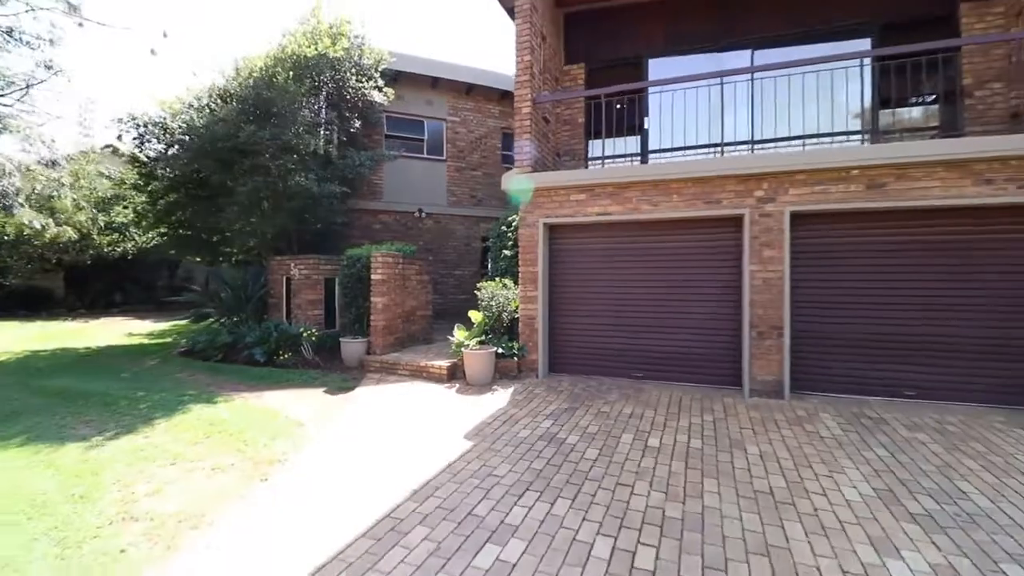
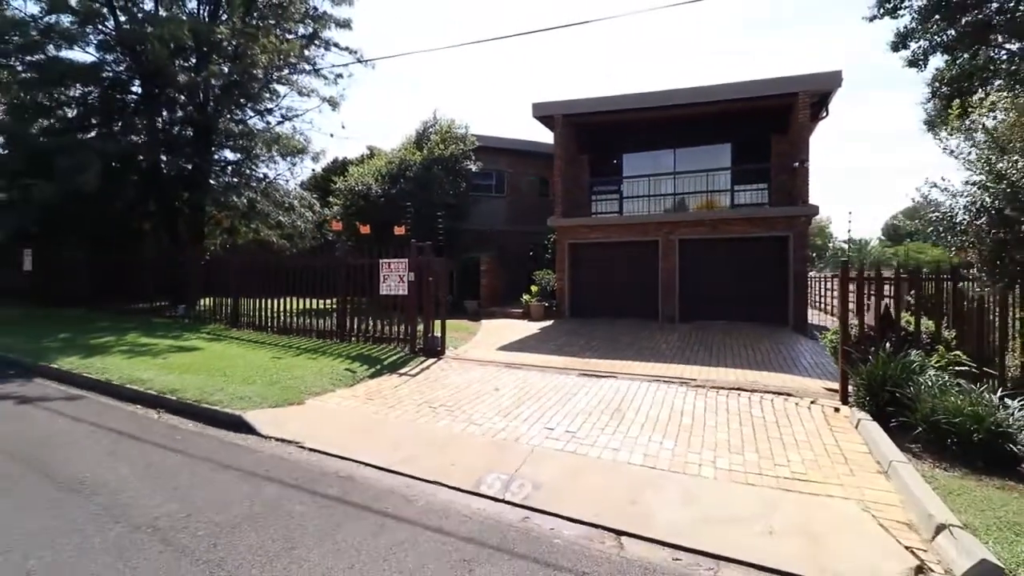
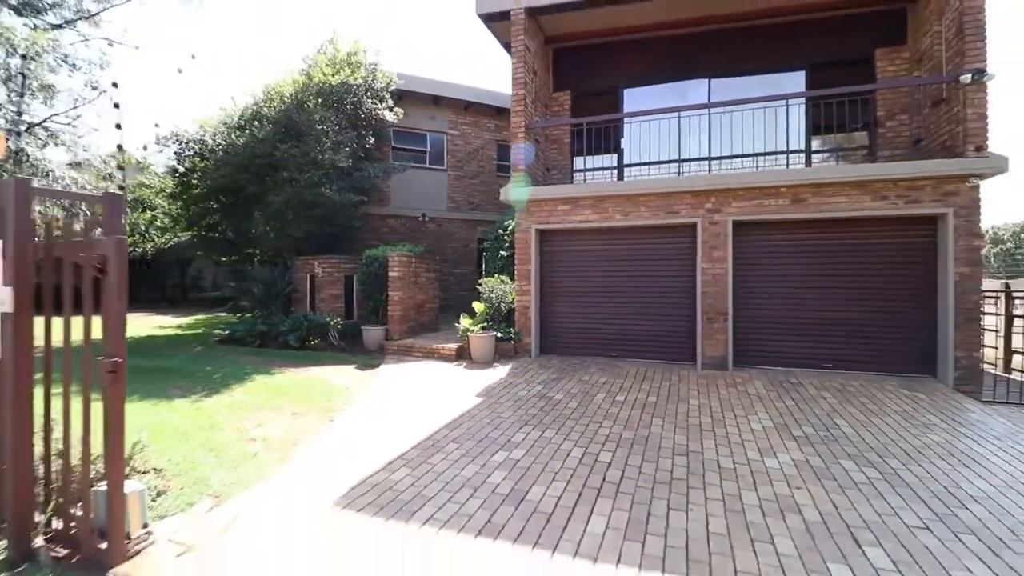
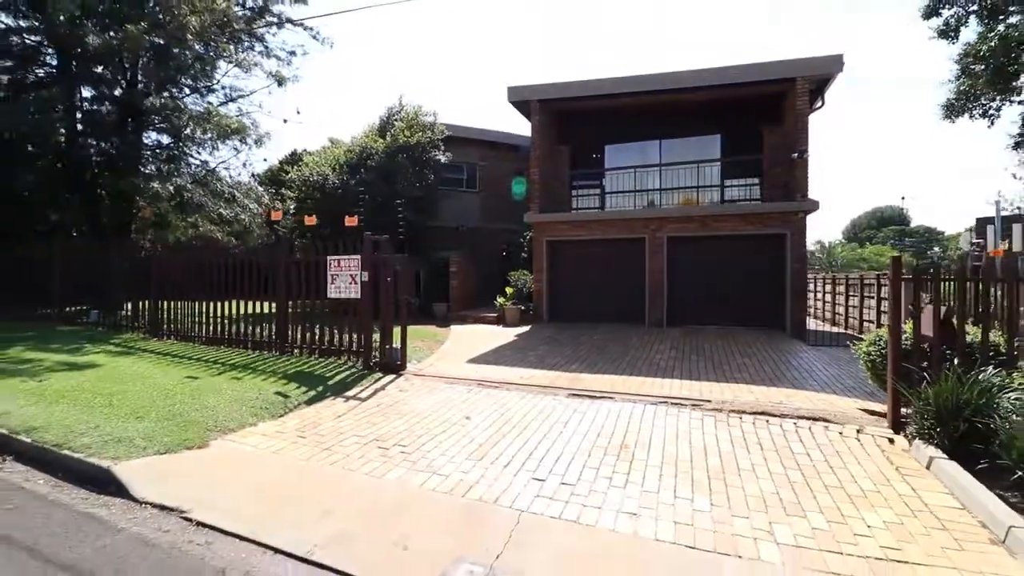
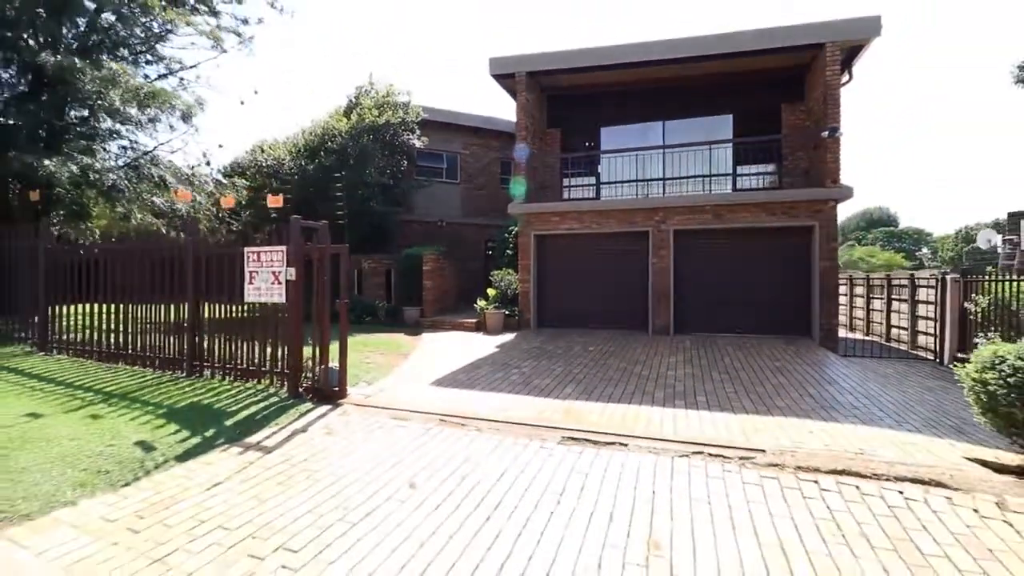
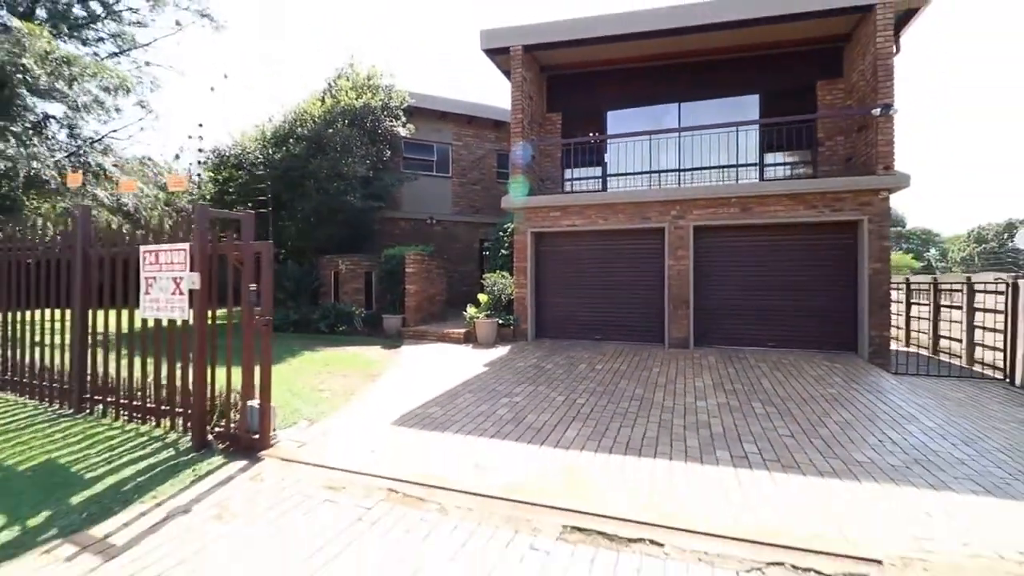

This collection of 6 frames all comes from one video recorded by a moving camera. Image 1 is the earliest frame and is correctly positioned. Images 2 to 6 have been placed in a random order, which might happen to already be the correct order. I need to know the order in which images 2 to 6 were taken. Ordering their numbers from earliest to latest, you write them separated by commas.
3, 6, 5, 4, 2
